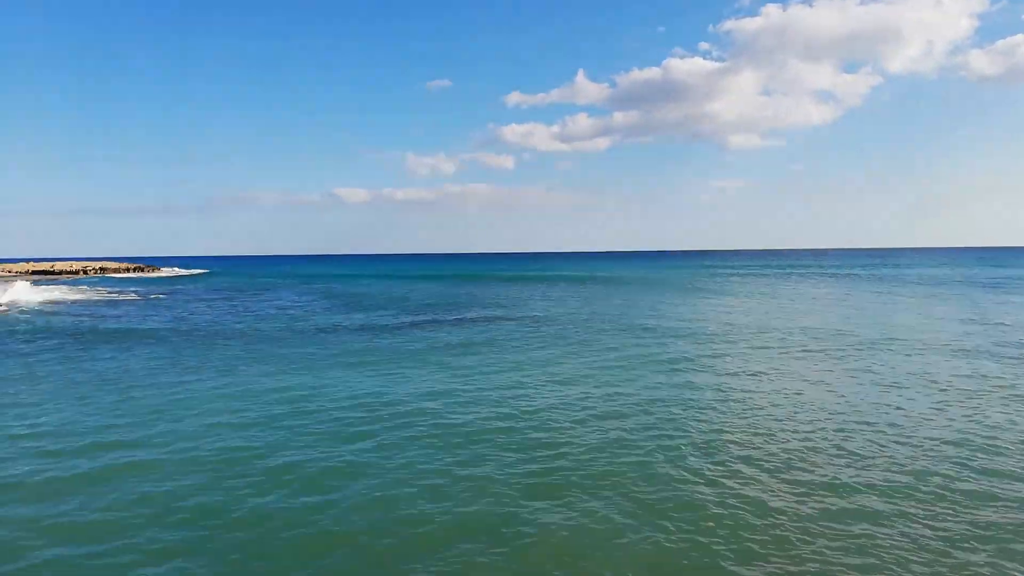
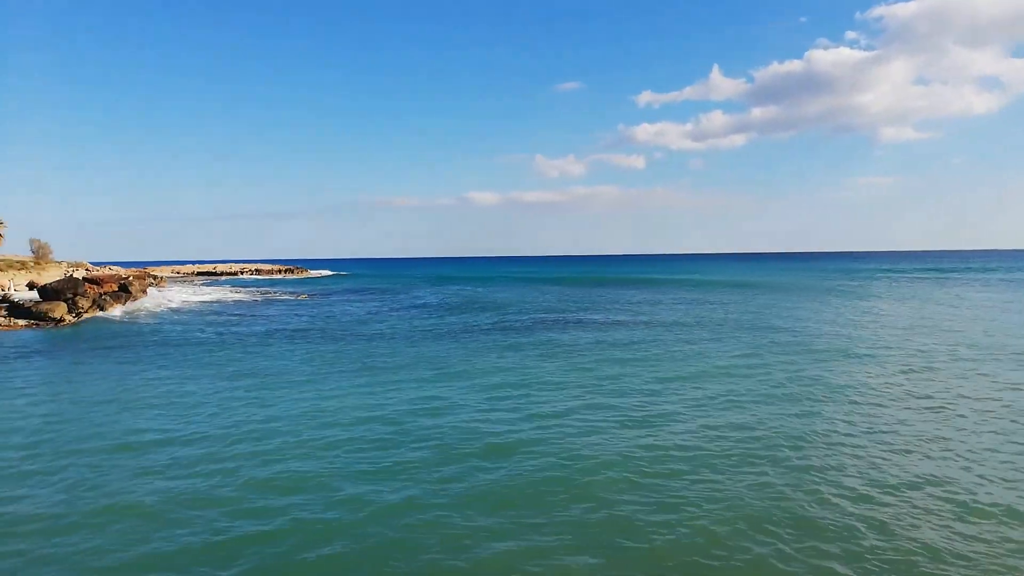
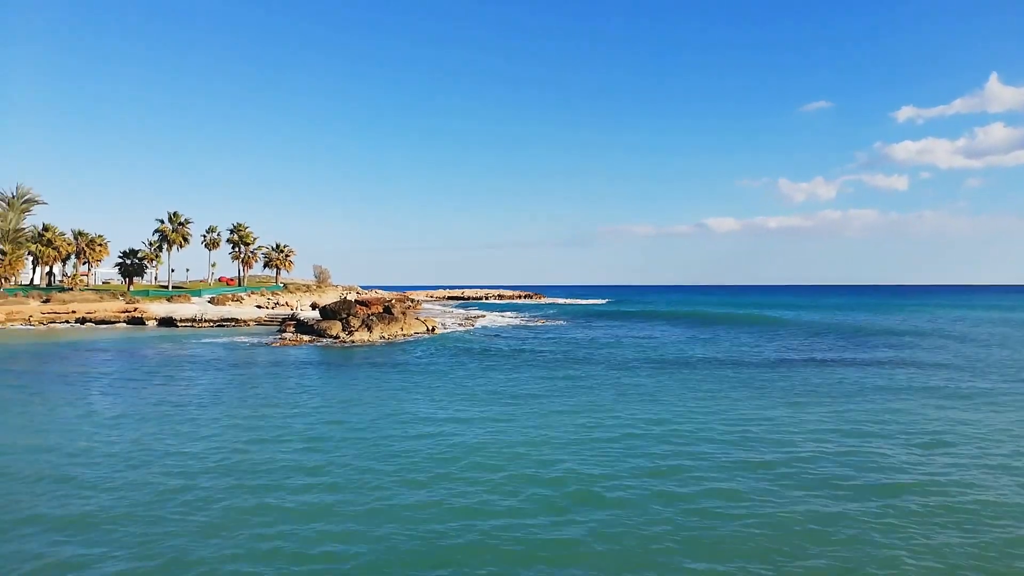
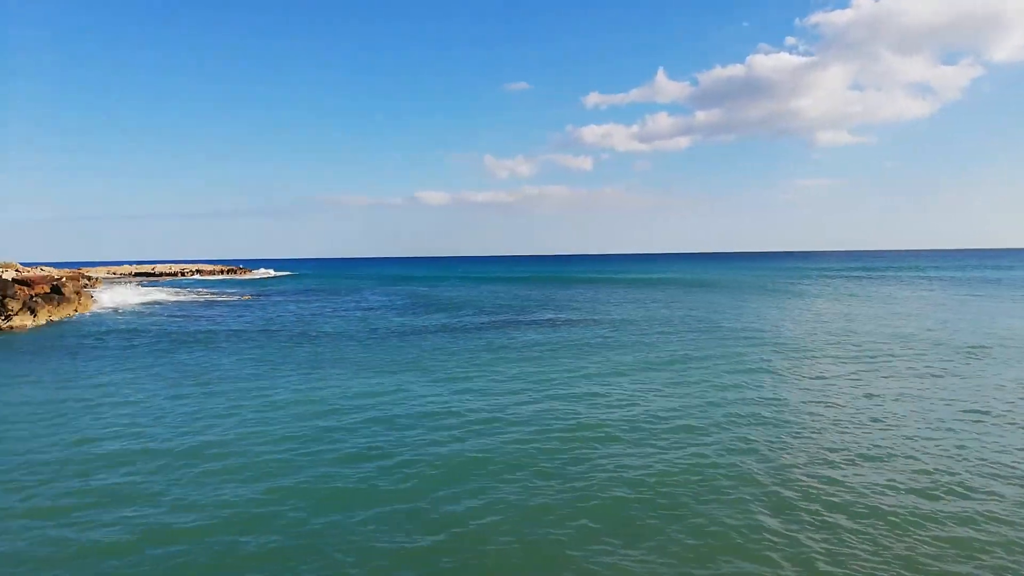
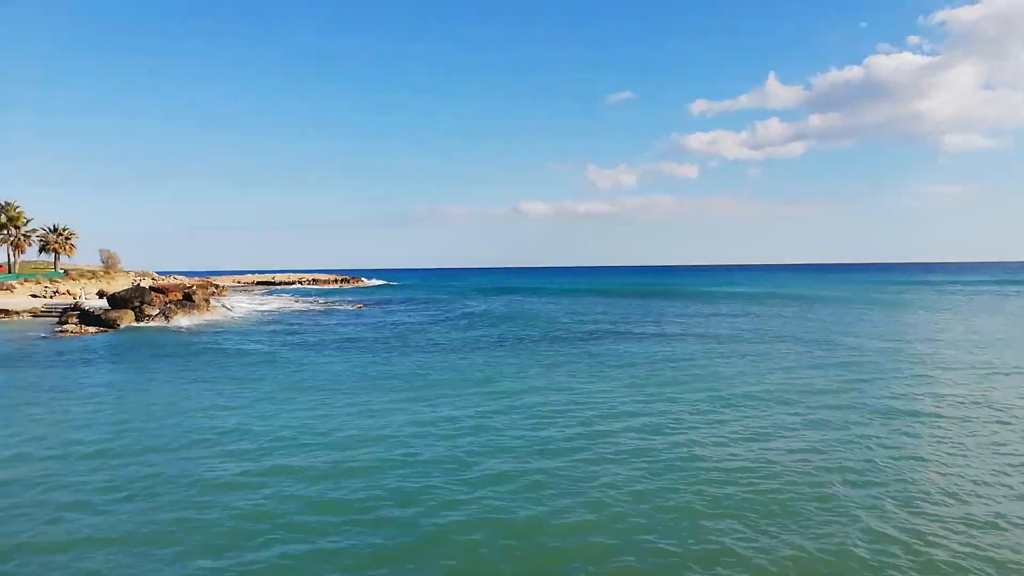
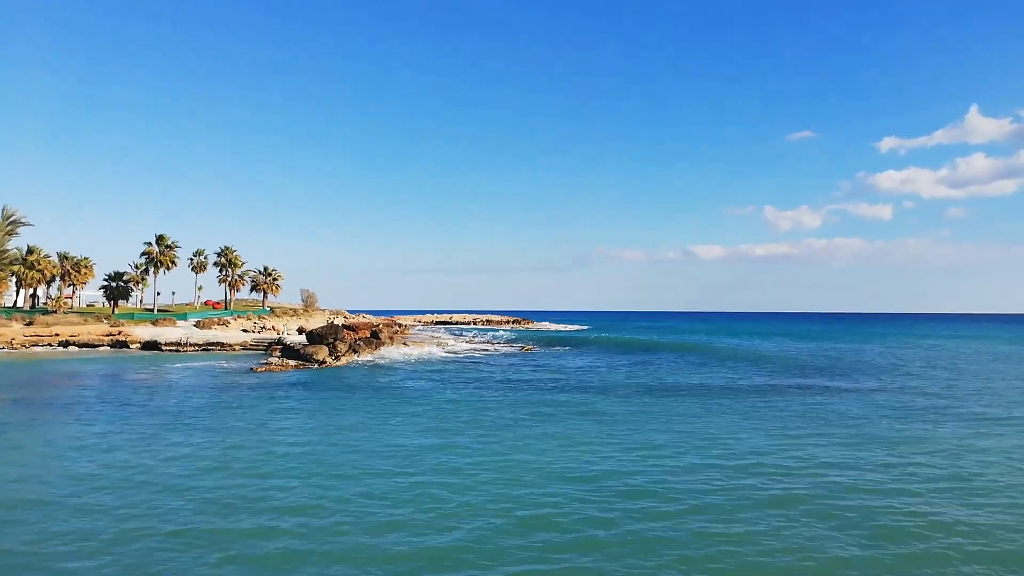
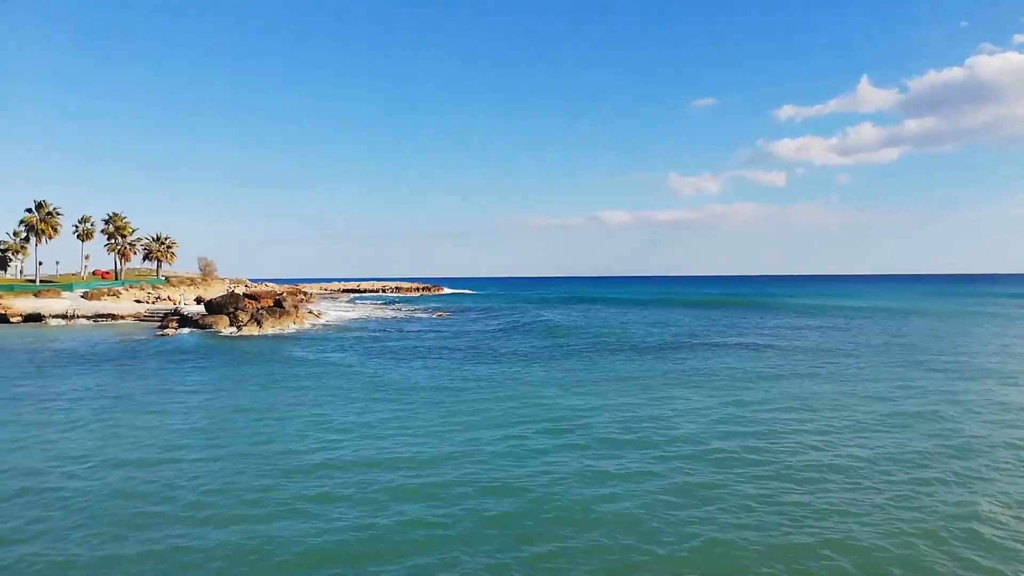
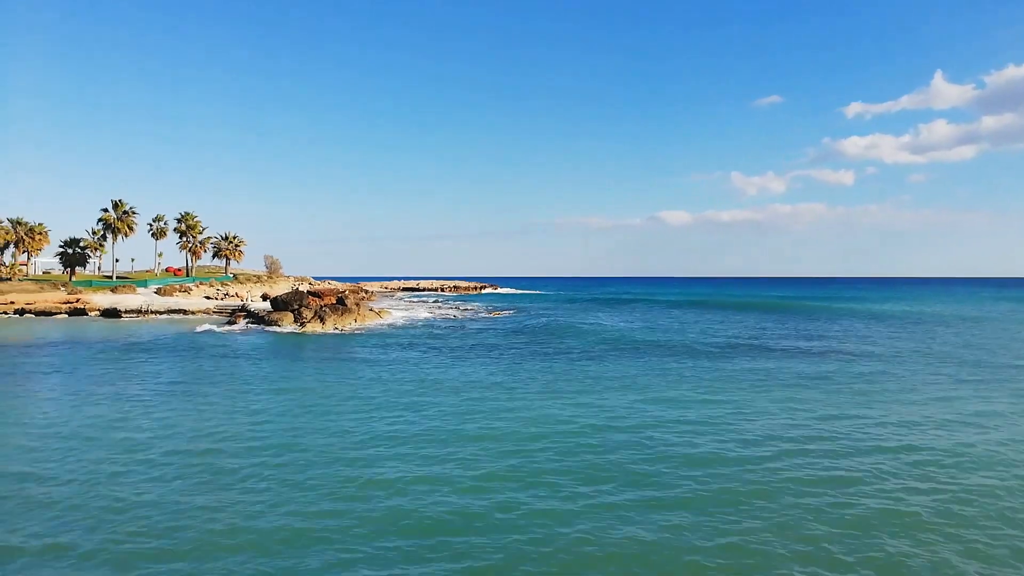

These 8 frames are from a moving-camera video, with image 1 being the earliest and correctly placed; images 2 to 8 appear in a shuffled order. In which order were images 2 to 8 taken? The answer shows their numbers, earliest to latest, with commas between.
4, 2, 5, 7, 8, 3, 6
